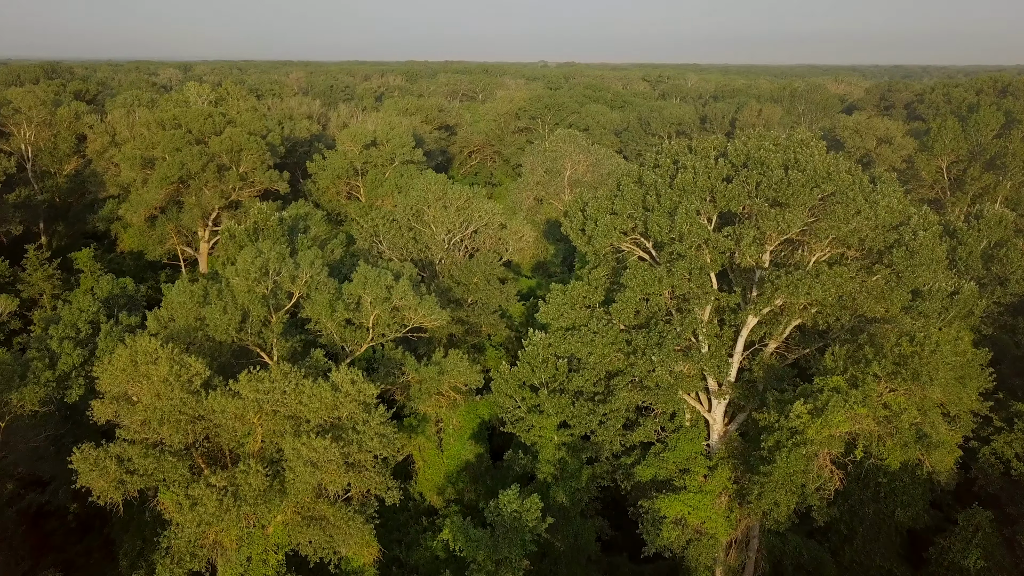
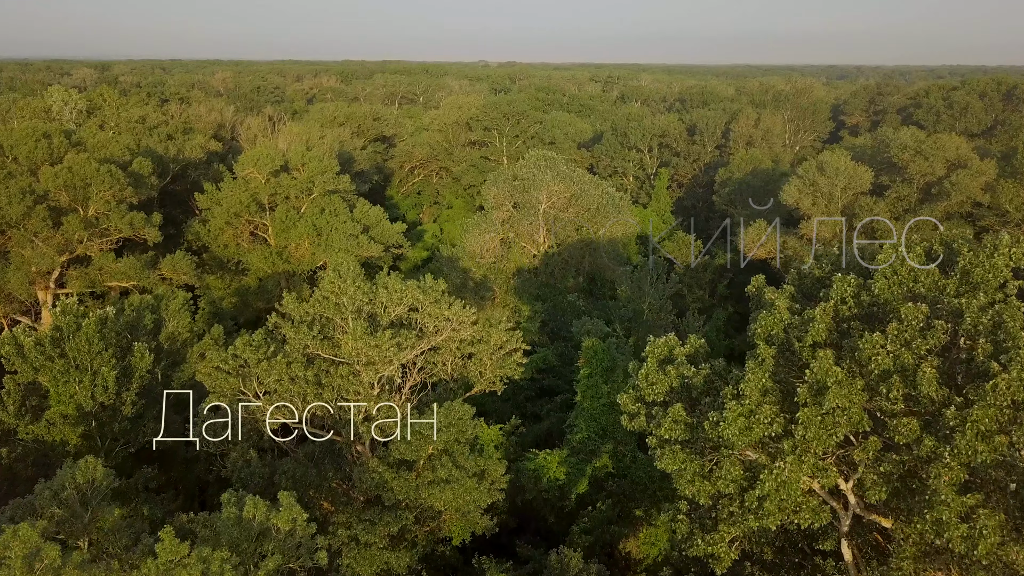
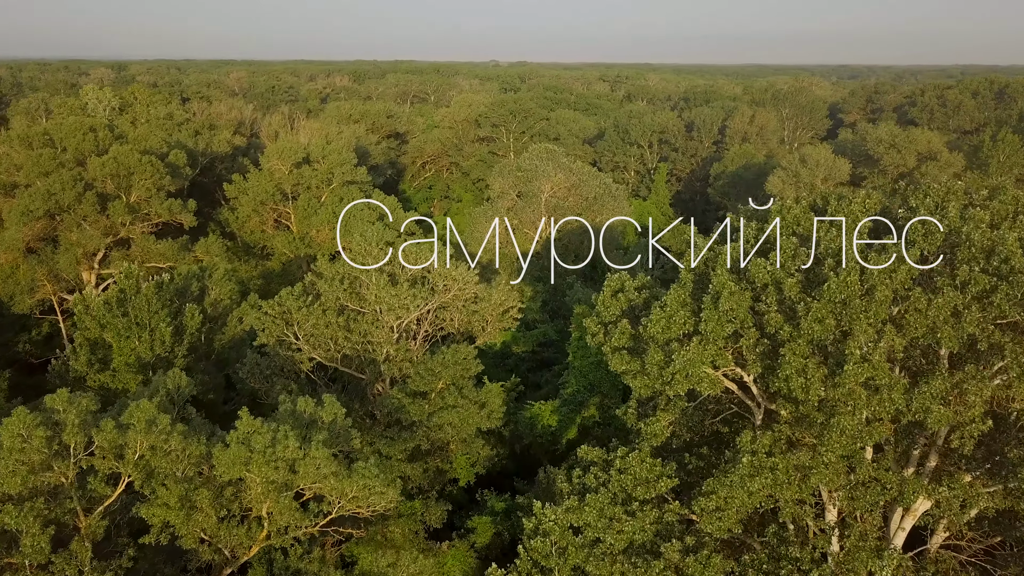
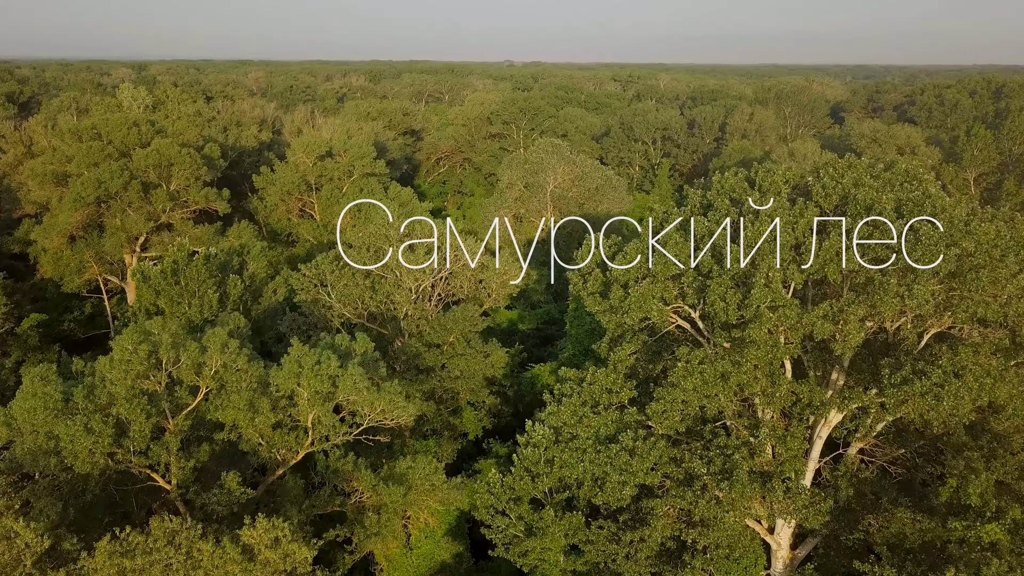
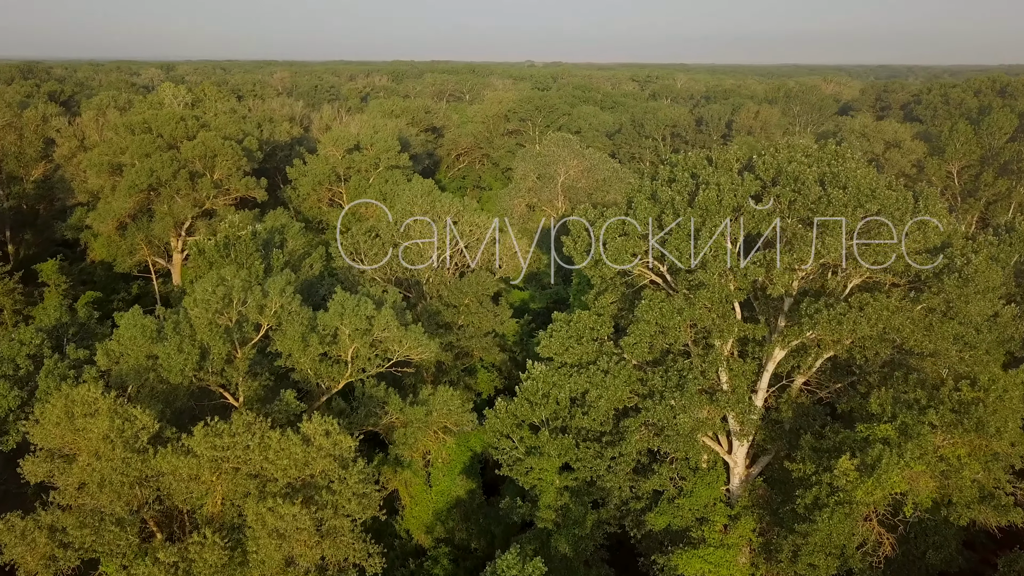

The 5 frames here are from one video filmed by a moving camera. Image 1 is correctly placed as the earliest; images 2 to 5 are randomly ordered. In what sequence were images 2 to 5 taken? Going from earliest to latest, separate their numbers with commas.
5, 4, 3, 2
